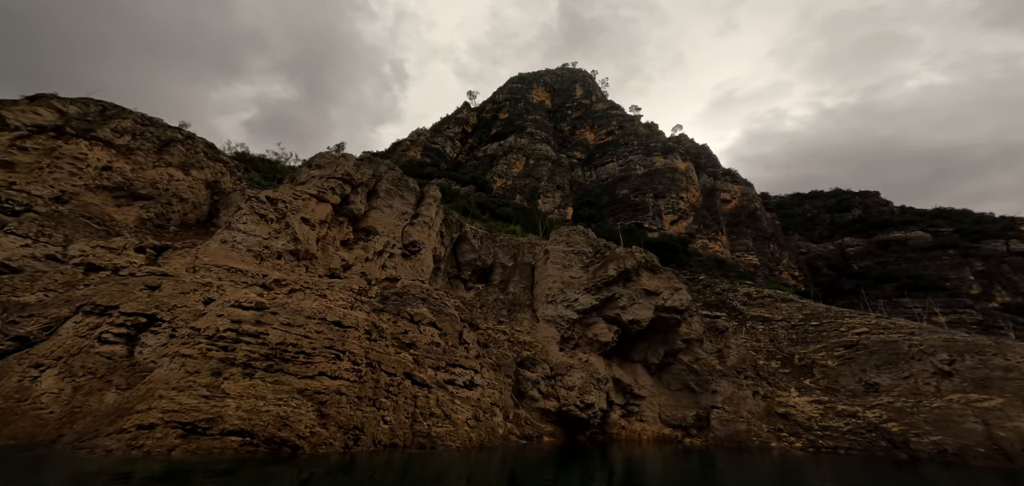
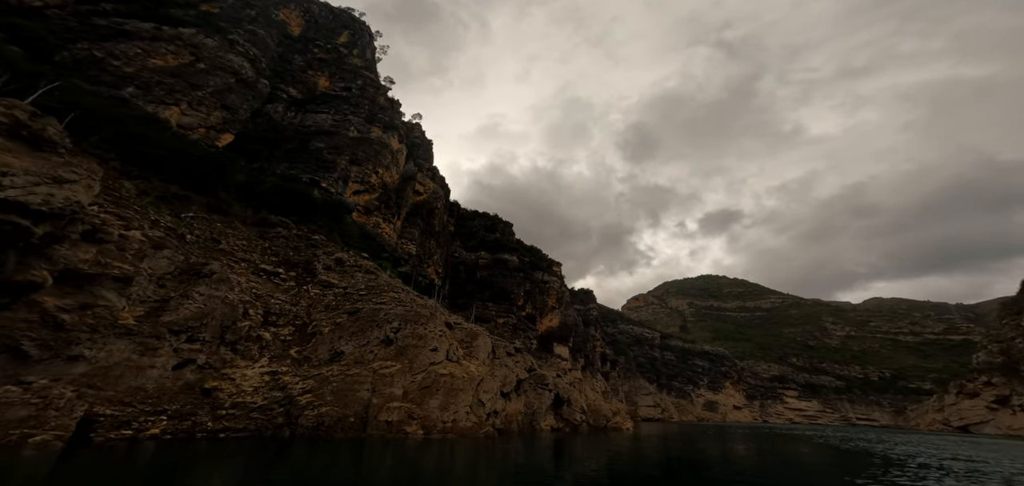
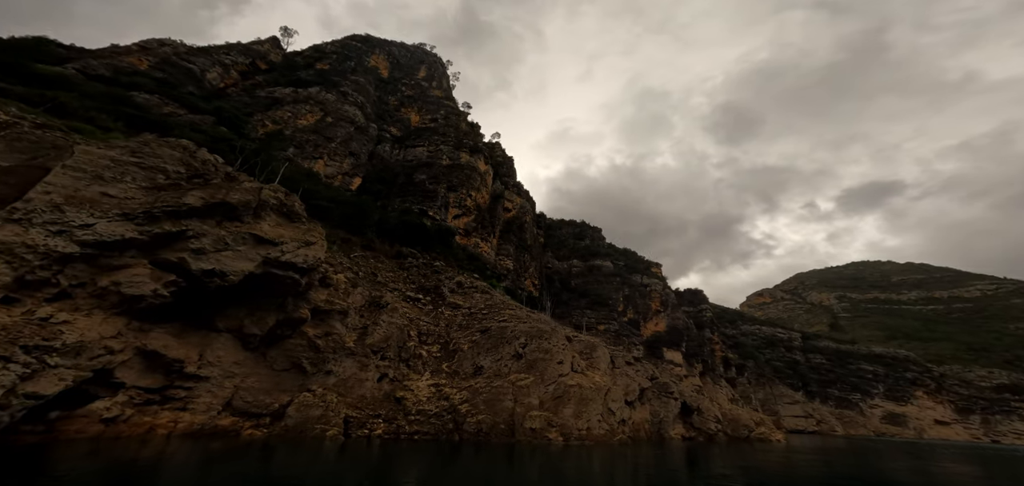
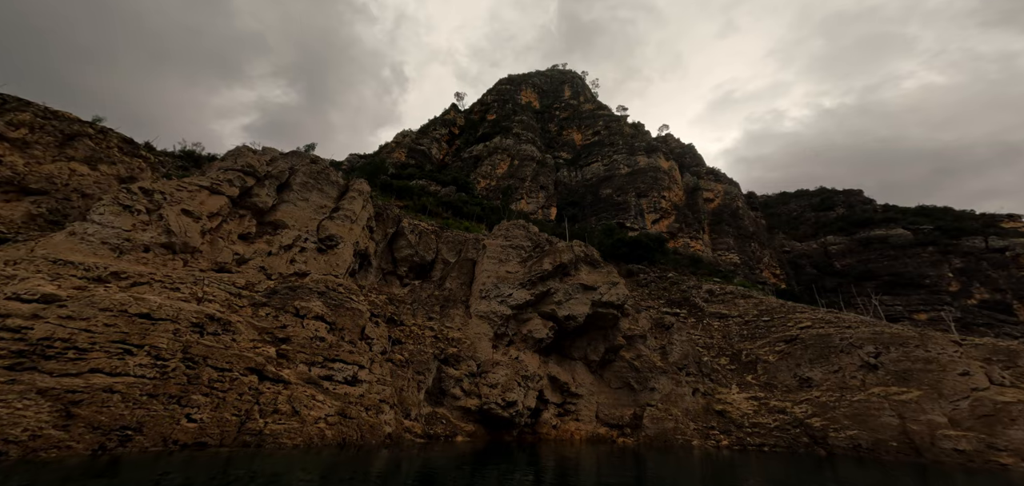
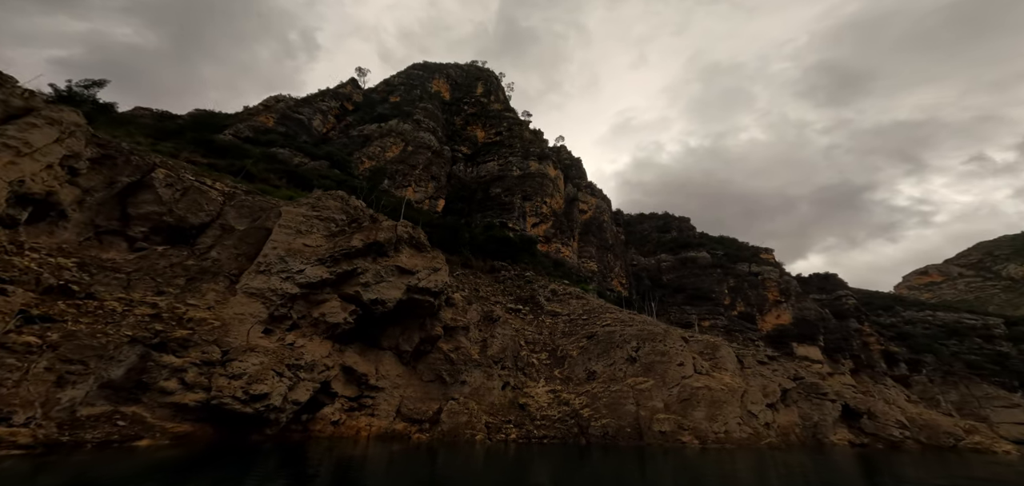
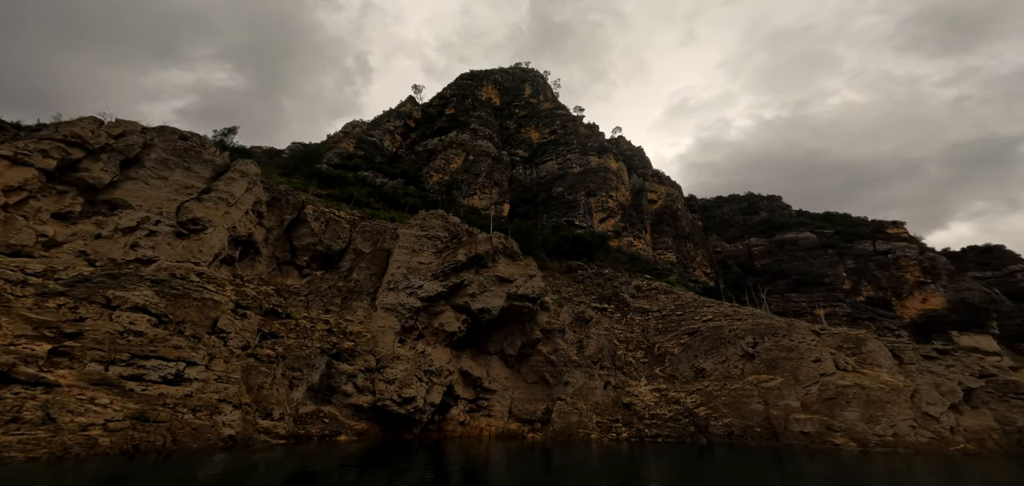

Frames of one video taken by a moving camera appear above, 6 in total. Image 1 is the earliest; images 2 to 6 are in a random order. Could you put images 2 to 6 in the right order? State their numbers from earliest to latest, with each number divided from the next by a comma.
4, 6, 5, 3, 2
